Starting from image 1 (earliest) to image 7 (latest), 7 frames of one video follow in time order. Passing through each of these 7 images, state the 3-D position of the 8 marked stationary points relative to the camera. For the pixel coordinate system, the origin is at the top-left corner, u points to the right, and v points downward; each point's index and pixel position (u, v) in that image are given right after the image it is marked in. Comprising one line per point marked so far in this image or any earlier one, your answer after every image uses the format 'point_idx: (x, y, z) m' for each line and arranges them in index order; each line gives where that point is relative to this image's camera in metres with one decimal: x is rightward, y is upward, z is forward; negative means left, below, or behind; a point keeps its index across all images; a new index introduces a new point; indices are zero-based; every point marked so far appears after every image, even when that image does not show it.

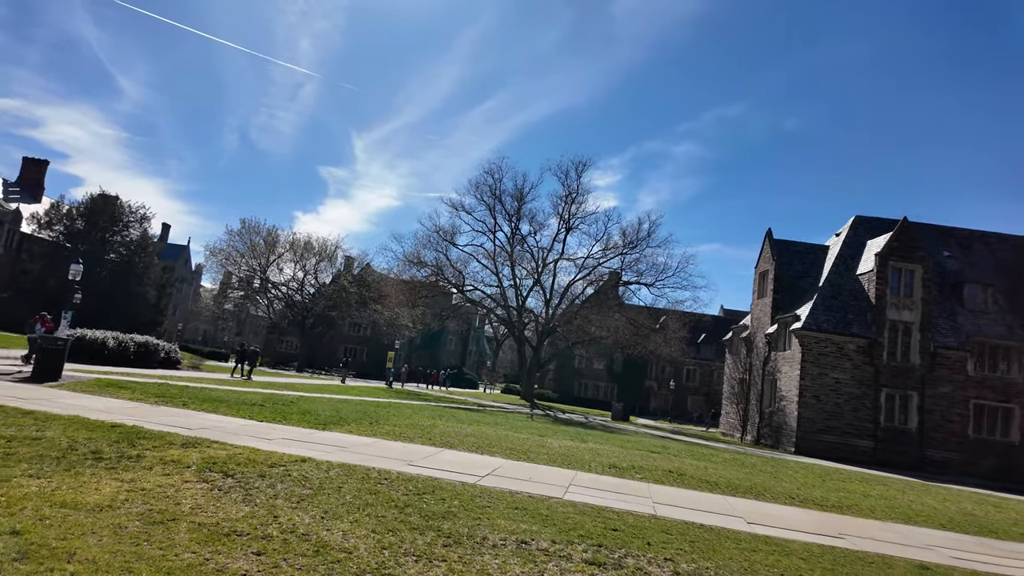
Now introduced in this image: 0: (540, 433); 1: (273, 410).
0: (+0.9, -4.7, +18.2) m
1: (-6.3, -3.2, +15.0) m
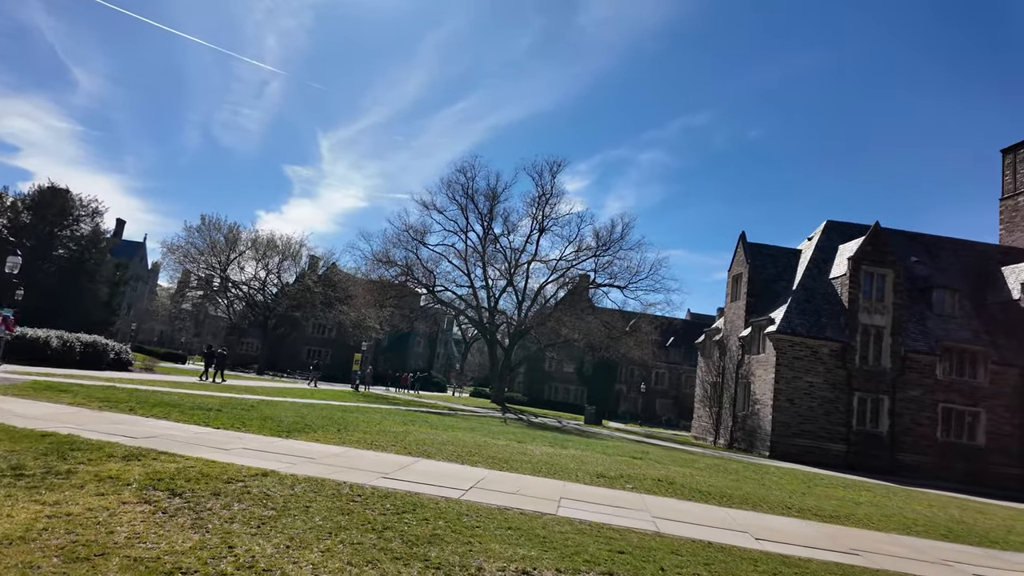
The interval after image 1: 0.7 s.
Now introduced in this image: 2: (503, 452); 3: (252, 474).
0: (+0.2, -4.7, +17.4) m
1: (-6.8, -3.1, +13.7) m
2: (-0.2, -4.0, +13.7) m
3: (-3.6, -2.6, +7.7) m
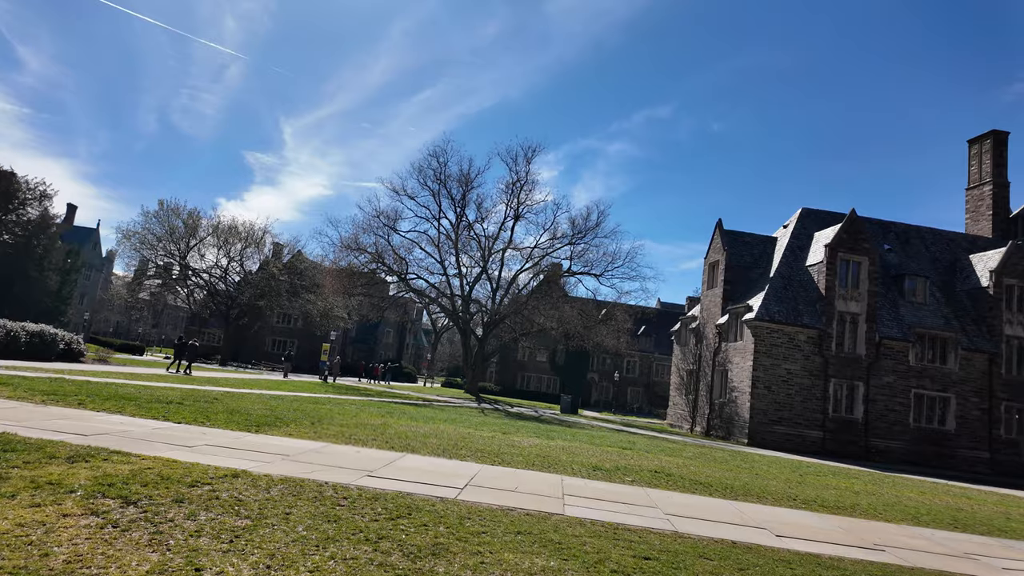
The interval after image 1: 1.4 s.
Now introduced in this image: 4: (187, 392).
0: (-0.3, -4.2, +16.6) m
1: (-7.1, -2.7, +12.6) m
2: (-0.4, -3.6, +12.9) m
3: (-3.5, -2.3, +6.8) m
4: (-9.6, -3.1, +16.6) m
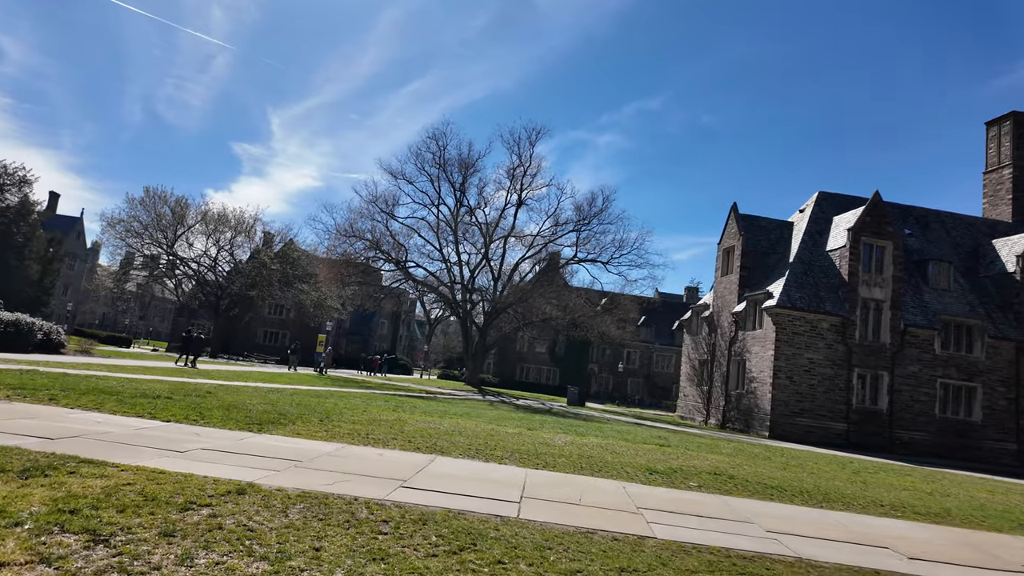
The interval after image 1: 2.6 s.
0: (+0.3, -3.7, +15.2) m
1: (-6.4, -2.3, +11.0) m
2: (+0.3, -3.1, +11.5) m
3: (-2.7, -1.9, +5.3) m
4: (-8.9, -2.6, +15.0) m
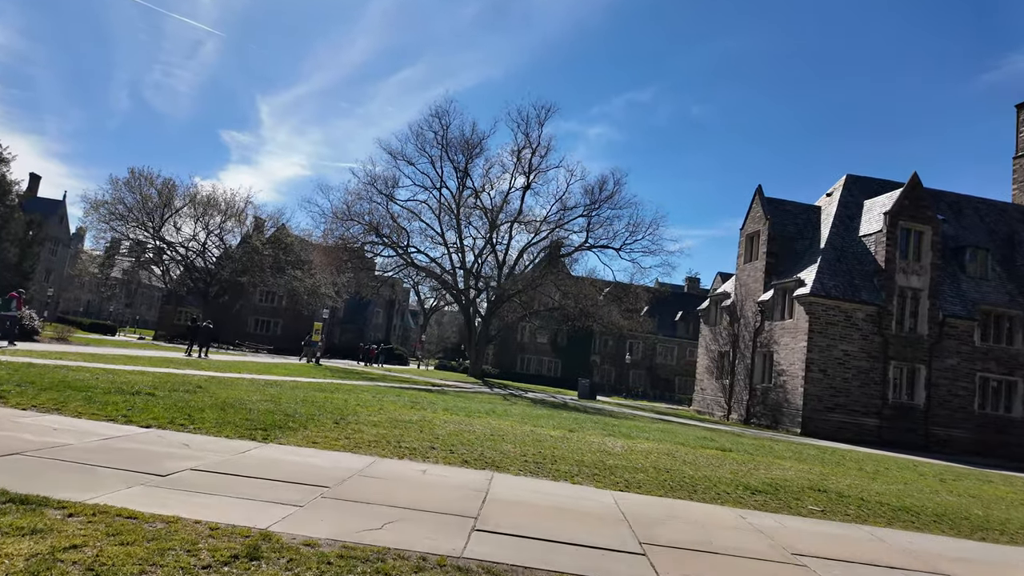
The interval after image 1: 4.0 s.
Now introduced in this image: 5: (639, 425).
0: (+1.2, -3.2, +13.3) m
1: (-5.5, -1.8, +9.0) m
2: (+1.2, -2.7, +9.6) m
3: (-1.7, -1.6, +3.3) m
4: (-8.1, -2.1, +12.9) m
5: (+3.7, -4.0, +16.4) m
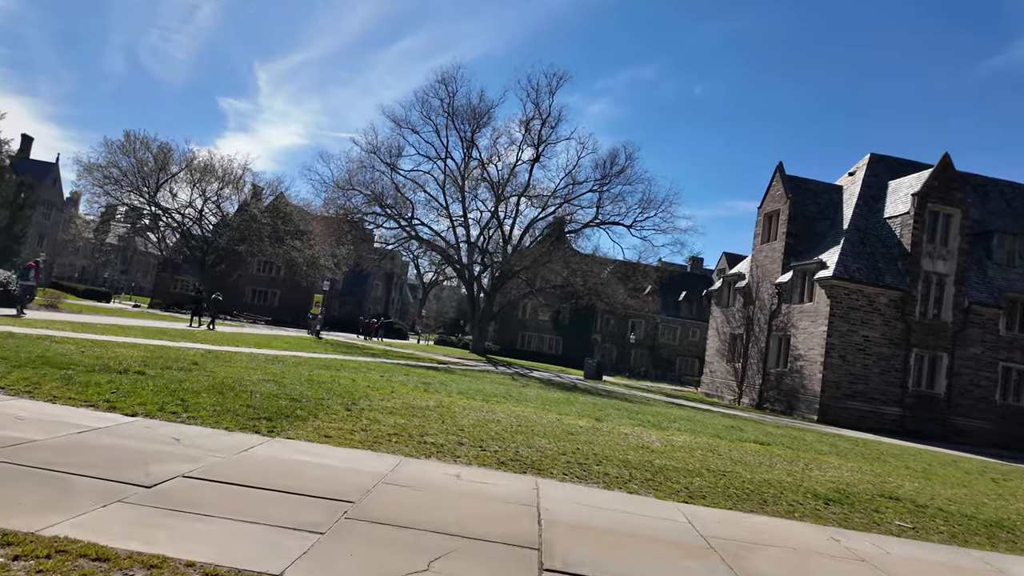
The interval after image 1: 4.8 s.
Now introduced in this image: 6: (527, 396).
0: (+1.6, -2.7, +12.4) m
1: (-5.0, -1.4, +8.0) m
2: (+1.7, -2.4, +8.7) m
3: (-1.2, -1.5, +2.3) m
4: (-7.6, -1.4, +11.9) m
5: (+4.1, -3.4, +15.5) m
6: (+0.4, -2.7, +14.4) m
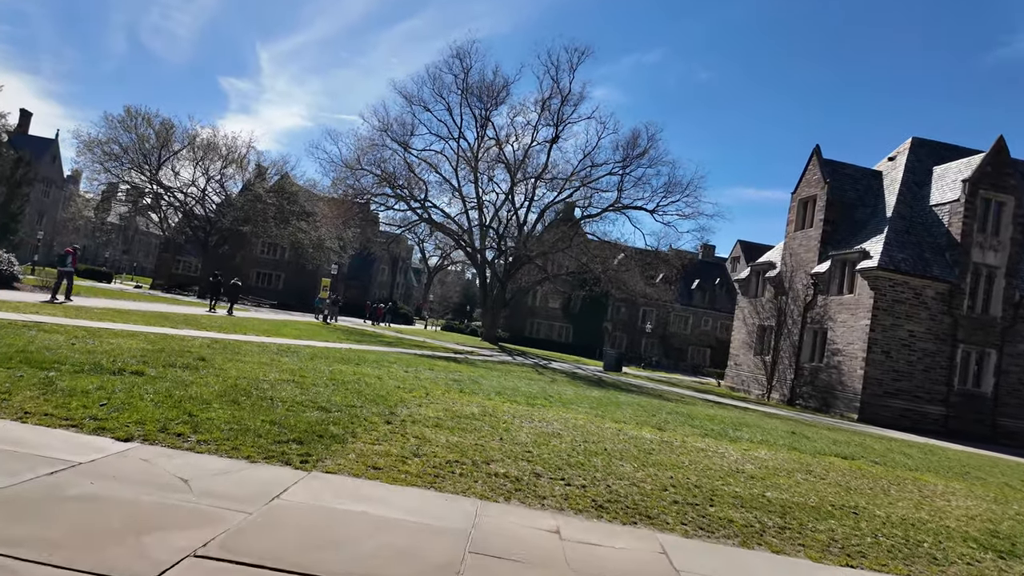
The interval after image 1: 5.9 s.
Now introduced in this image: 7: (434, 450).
0: (+2.5, -2.5, +11.0) m
1: (-4.1, -1.2, +6.6) m
2: (+2.5, -2.3, +7.3) m
3: (-0.3, -1.5, +0.9) m
4: (-6.7, -1.1, +10.5) m
5: (+5.0, -3.1, +14.2) m
6: (+1.3, -2.5, +13.0) m
7: (-0.9, -1.7, +6.2) m
